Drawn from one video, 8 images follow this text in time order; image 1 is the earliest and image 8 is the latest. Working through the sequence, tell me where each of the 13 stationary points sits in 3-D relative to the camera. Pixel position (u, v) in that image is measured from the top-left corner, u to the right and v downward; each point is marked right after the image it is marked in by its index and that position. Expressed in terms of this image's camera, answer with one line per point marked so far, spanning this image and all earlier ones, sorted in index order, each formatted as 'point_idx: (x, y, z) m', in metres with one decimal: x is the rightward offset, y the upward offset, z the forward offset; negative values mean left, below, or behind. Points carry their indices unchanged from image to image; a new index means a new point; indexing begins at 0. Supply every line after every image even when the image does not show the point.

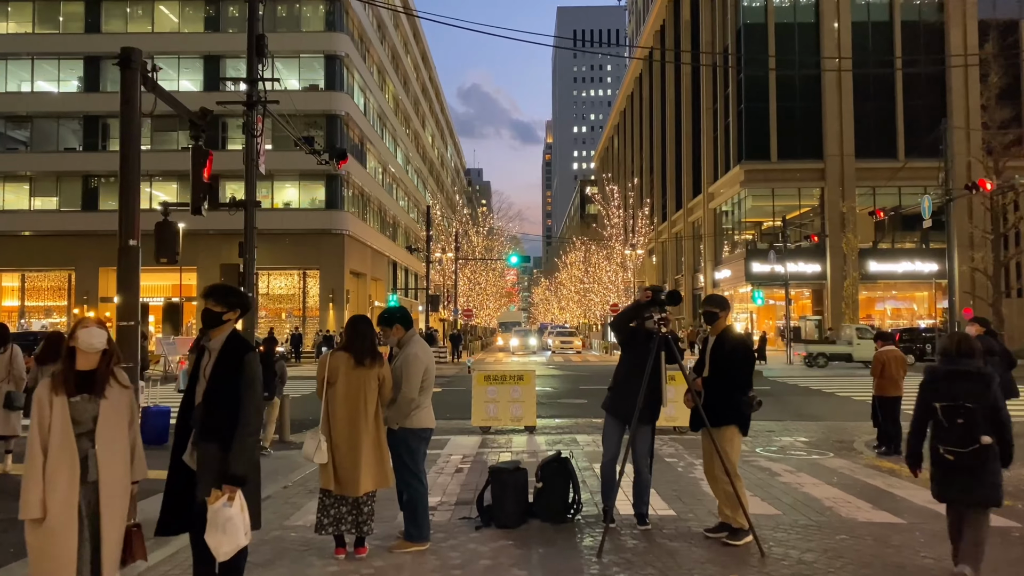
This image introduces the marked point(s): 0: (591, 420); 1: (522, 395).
0: (+1.5, -2.5, +13.3) m
1: (+0.2, -1.8, +12.1) m
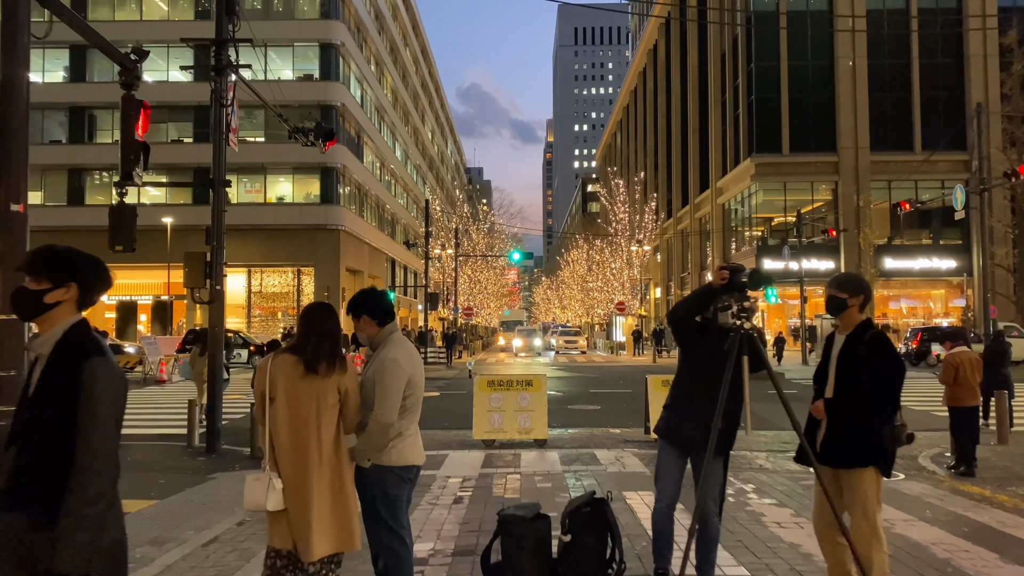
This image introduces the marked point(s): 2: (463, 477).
0: (+1.6, -2.3, +11.7) m
1: (+0.3, -1.7, +10.5) m
2: (-0.6, -2.2, +8.2) m
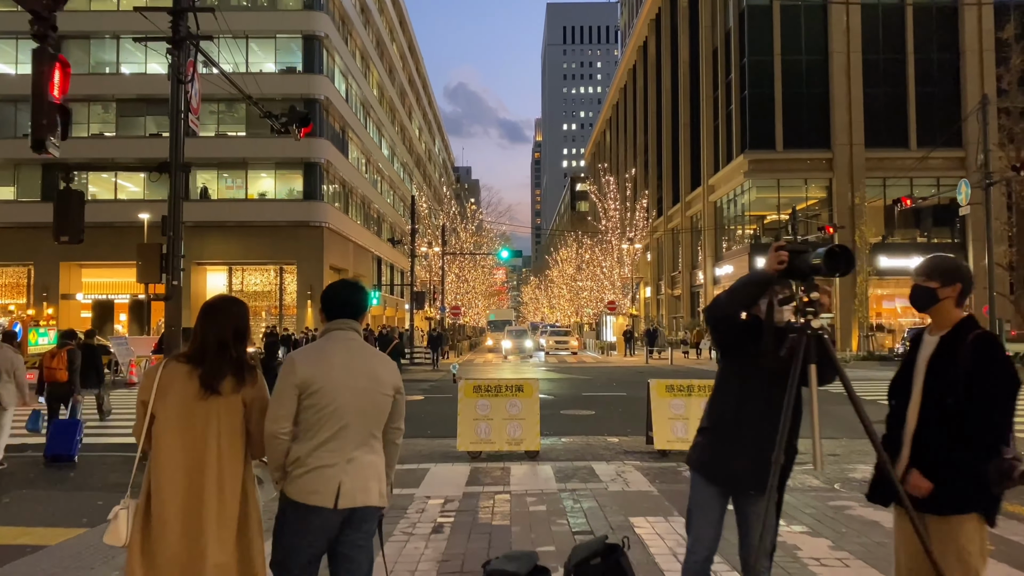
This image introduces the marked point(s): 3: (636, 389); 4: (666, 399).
0: (+1.4, -2.3, +10.8) m
1: (+0.1, -1.6, +9.5) m
2: (-0.7, -2.1, +7.2) m
3: (+3.4, -2.8, +19.4) m
4: (+2.0, -1.5, +9.5) m
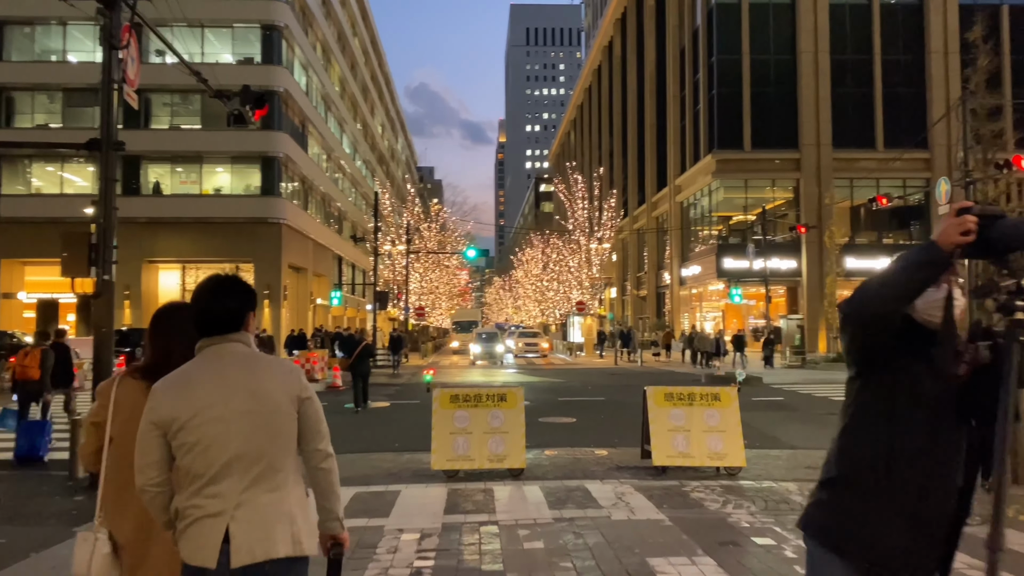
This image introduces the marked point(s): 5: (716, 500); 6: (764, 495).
0: (+1.1, -2.3, +9.8) m
1: (-0.1, -1.6, +8.4) m
2: (-0.8, -2.1, +6.1) m
3: (+2.7, -2.8, +18.5) m
4: (+1.8, -1.4, +8.5) m
5: (+2.0, -2.1, +7.2) m
6: (+2.6, -2.1, +7.4) m
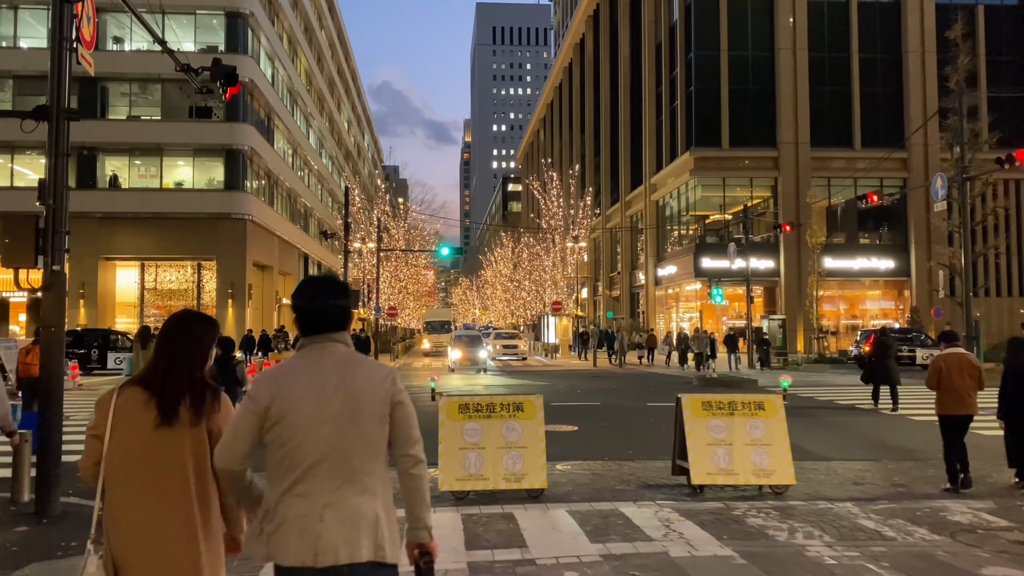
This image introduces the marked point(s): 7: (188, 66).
0: (+1.2, -2.2, +8.8) m
1: (+0.1, -1.5, +7.4) m
2: (-0.5, -2.0, +5.0) m
3: (+2.4, -2.7, +17.6) m
4: (+2.0, -1.4, +7.6) m
5: (+2.3, -2.1, +6.2) m
6: (+2.8, -2.1, +6.5) m
7: (-5.2, +3.6, +11.6) m
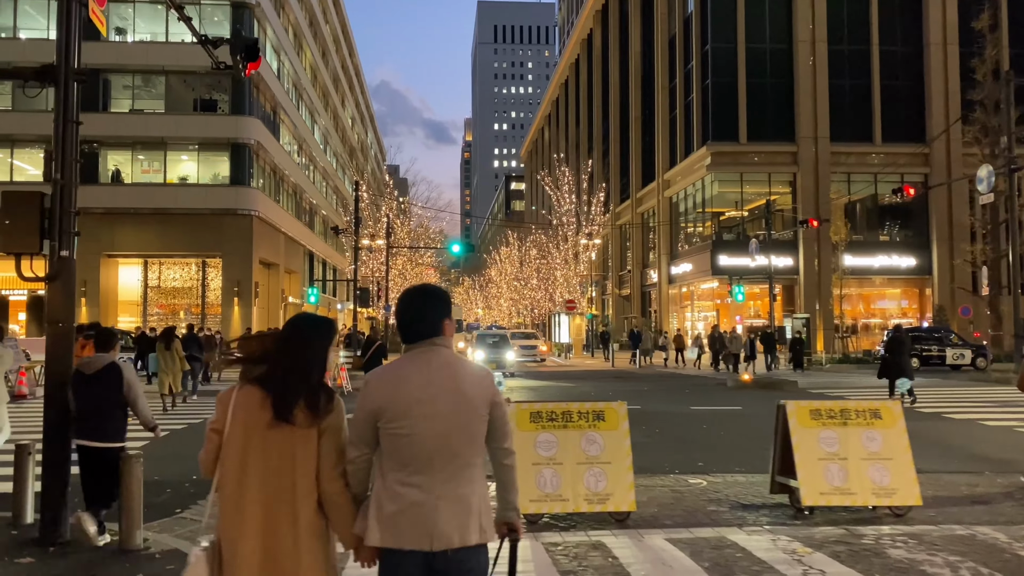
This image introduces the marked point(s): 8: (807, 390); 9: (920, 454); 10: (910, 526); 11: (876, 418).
0: (+1.9, -2.1, +7.8) m
1: (+0.8, -1.4, +6.4) m
2: (+0.2, -1.9, +4.0) m
3: (+3.1, -2.6, +16.6) m
4: (+2.7, -1.3, +6.5) m
5: (+3.0, -2.0, +5.2) m
6: (+3.6, -2.0, +5.5) m
7: (-4.5, +3.7, +10.6) m
8: (+8.1, -2.8, +19.9) m
9: (+5.7, -2.3, +10.0) m
10: (+3.4, -2.0, +6.2) m
11: (+3.3, -1.2, +6.6) m
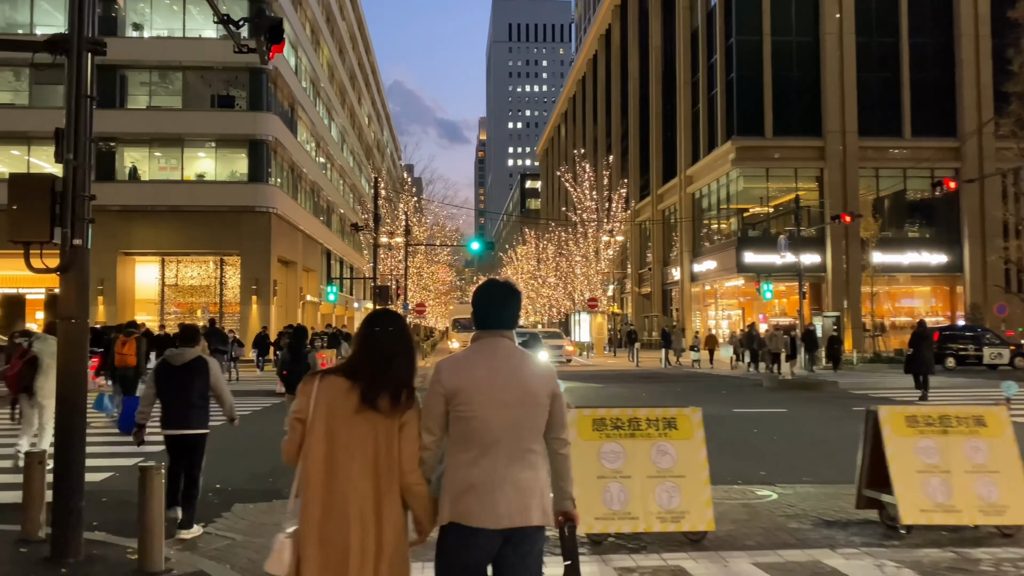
0: (+2.5, -2.0, +7.0) m
1: (+1.3, -1.4, +5.7) m
2: (+0.7, -1.8, +3.3) m
3: (+3.8, -2.5, +15.8) m
4: (+3.2, -1.2, +5.8) m
5: (+3.5, -1.9, +4.5) m
6: (+4.0, -1.9, +4.7) m
7: (-3.9, +3.7, +10.0) m
8: (+8.9, -2.7, +19.1) m
9: (+6.2, -2.2, +9.2) m
10: (+3.9, -2.0, +5.5) m
11: (+3.8, -1.1, +5.9) m
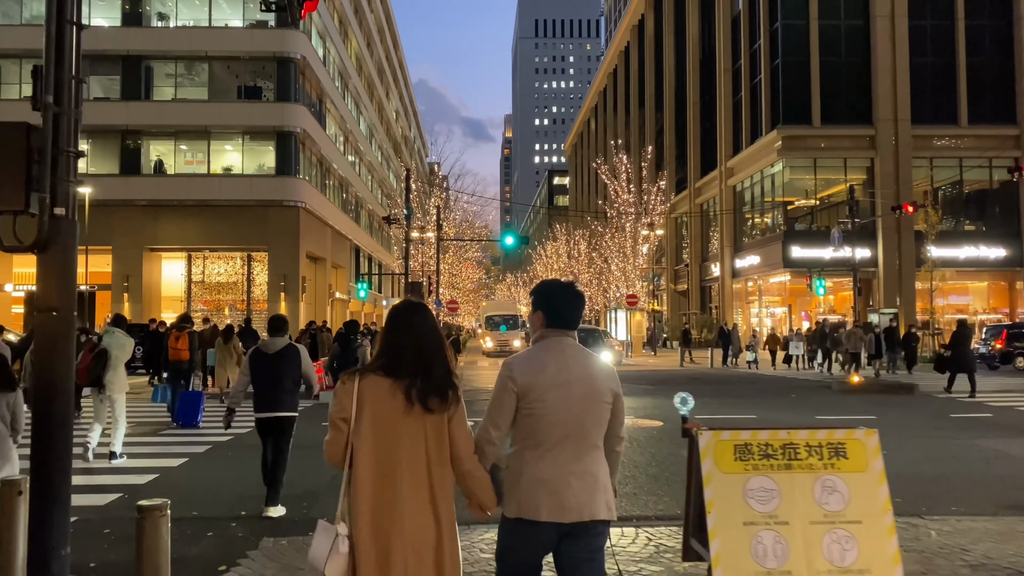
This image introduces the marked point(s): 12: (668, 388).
0: (+3.2, -1.9, +5.6) m
1: (+2.0, -1.2, +4.2) m
2: (+1.3, -1.7, +1.9) m
3: (+4.8, -2.4, +14.3) m
4: (+3.9, -1.1, +4.3) m
5: (+4.1, -1.8, +3.0) m
6: (+4.7, -1.8, +3.2) m
7: (-3.1, +3.9, +8.7) m
8: (+10.0, -2.6, +17.4) m
9: (+7.0, -2.1, +7.6) m
10: (+4.6, -1.9, +3.9) m
11: (+4.5, -1.0, +4.3) m
12: (+4.2, -2.6, +19.4) m
